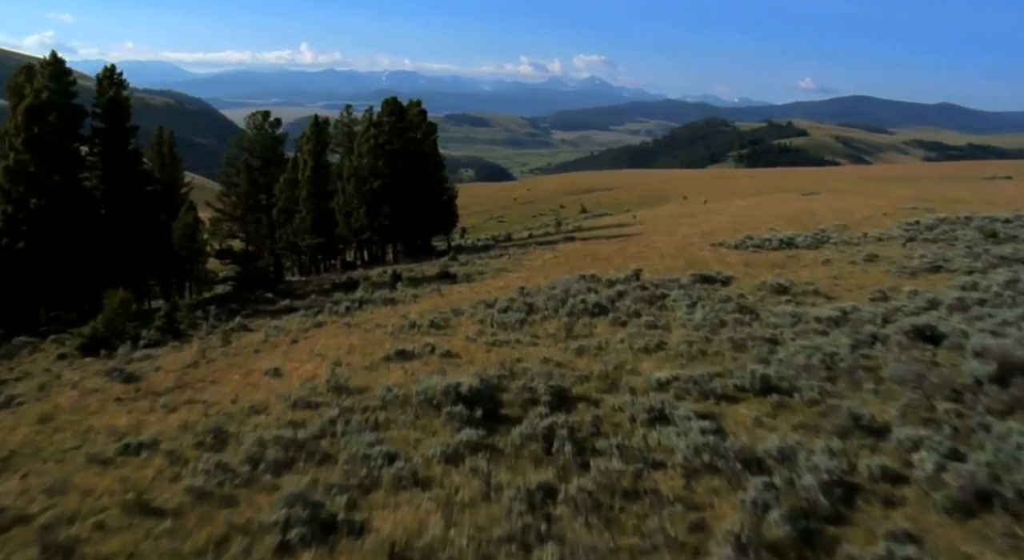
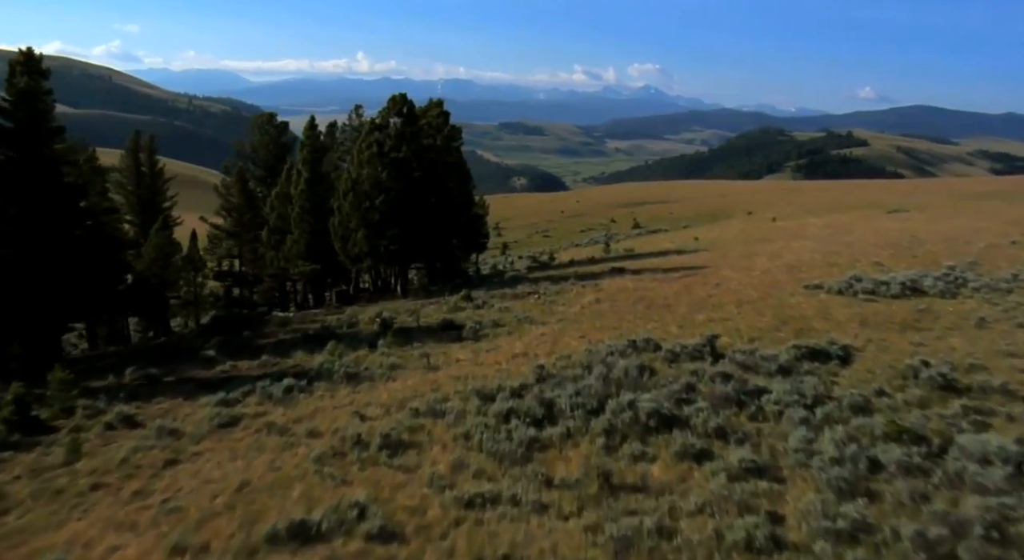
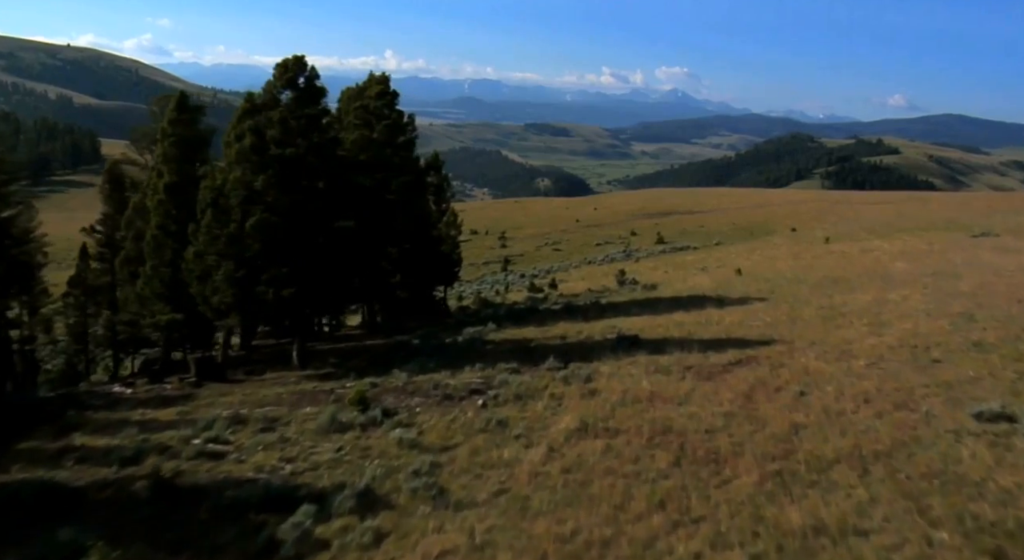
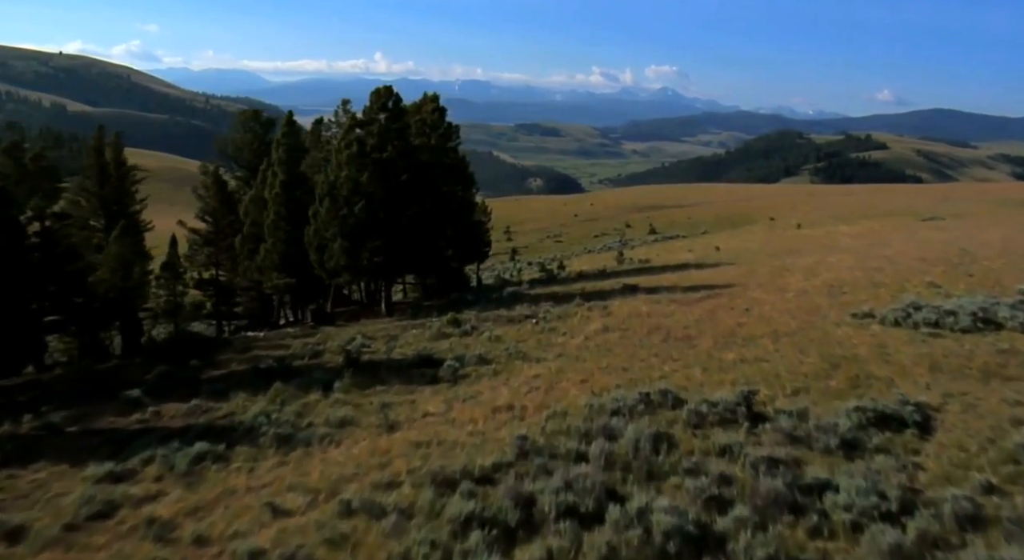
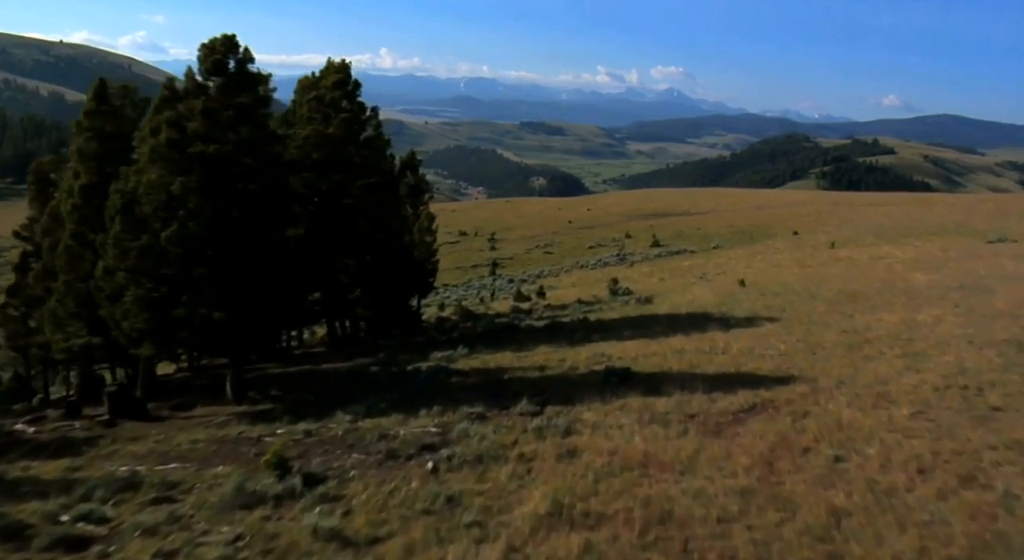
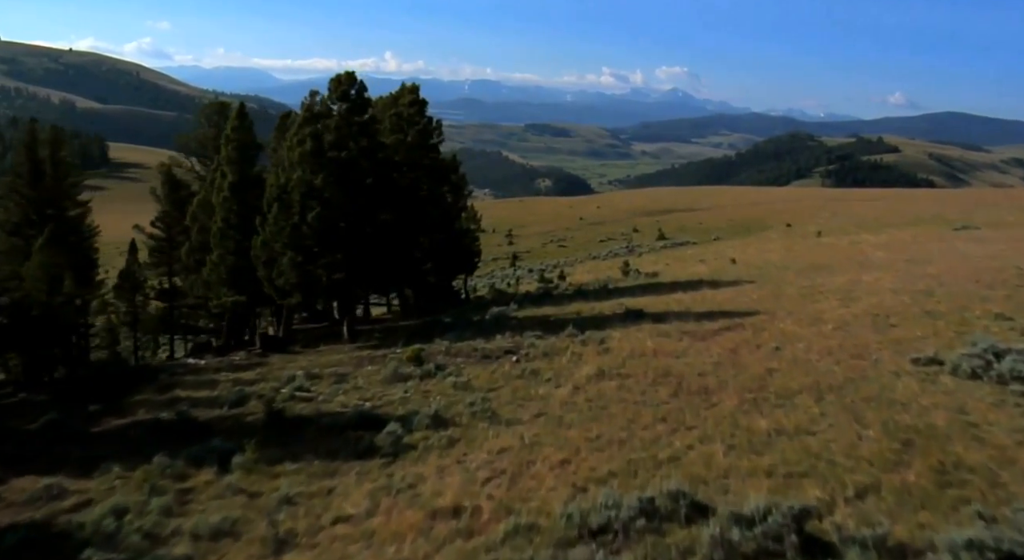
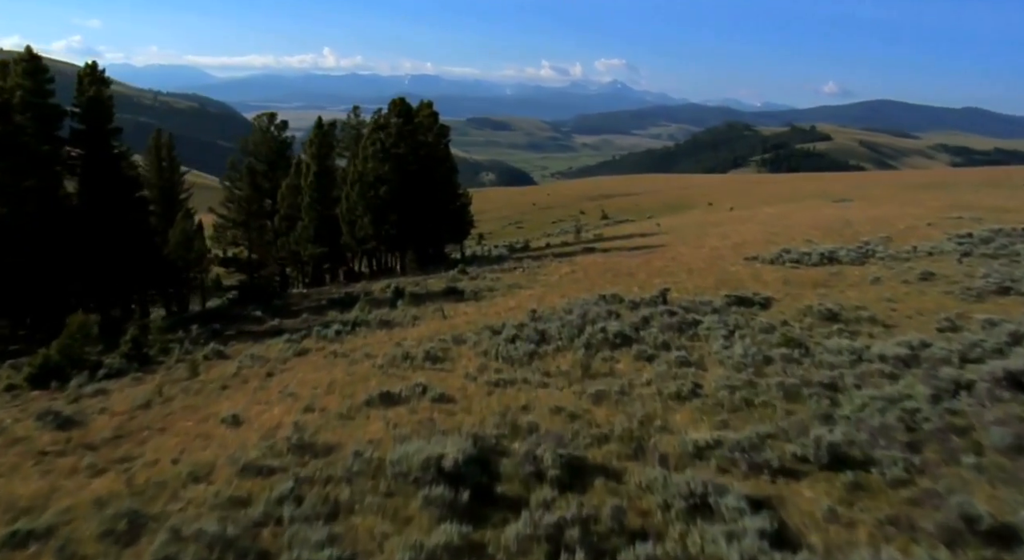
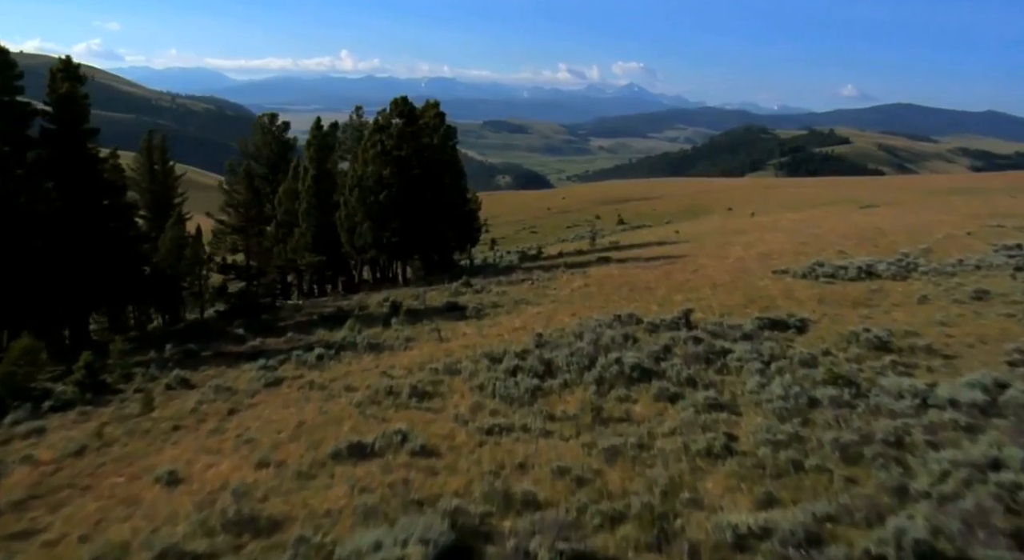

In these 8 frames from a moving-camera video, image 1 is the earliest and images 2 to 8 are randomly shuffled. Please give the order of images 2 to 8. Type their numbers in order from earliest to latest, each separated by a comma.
7, 8, 2, 4, 6, 3, 5
